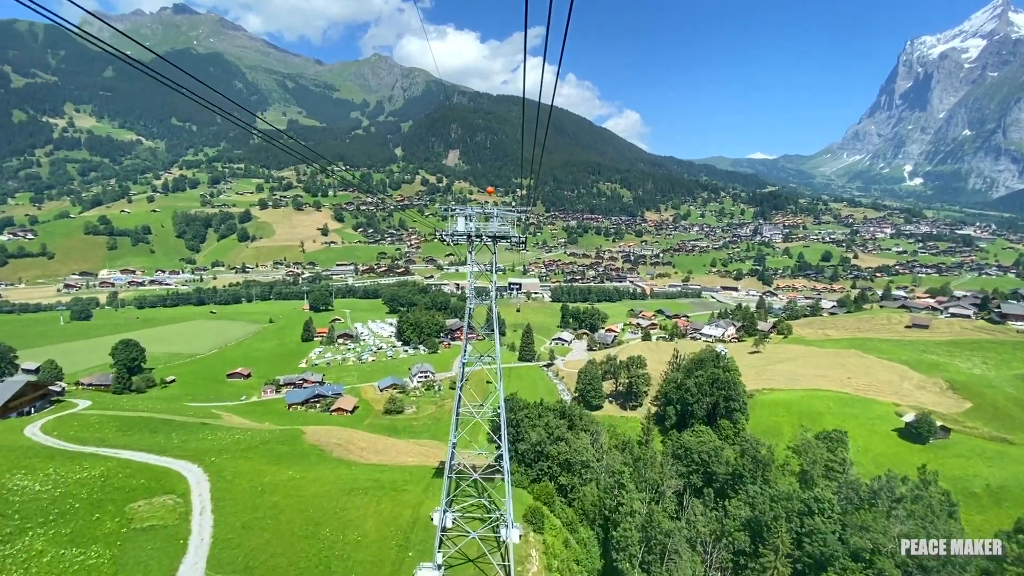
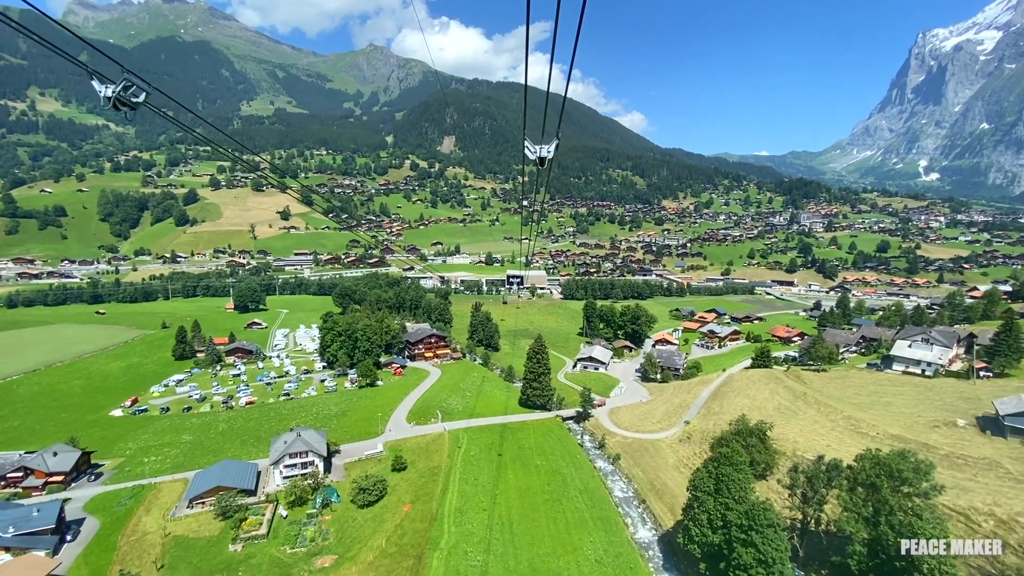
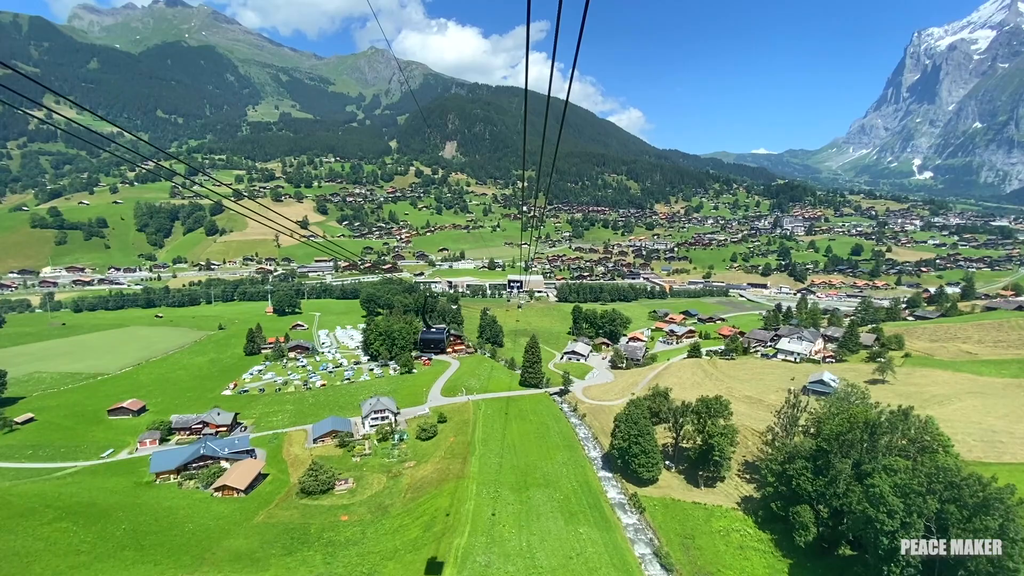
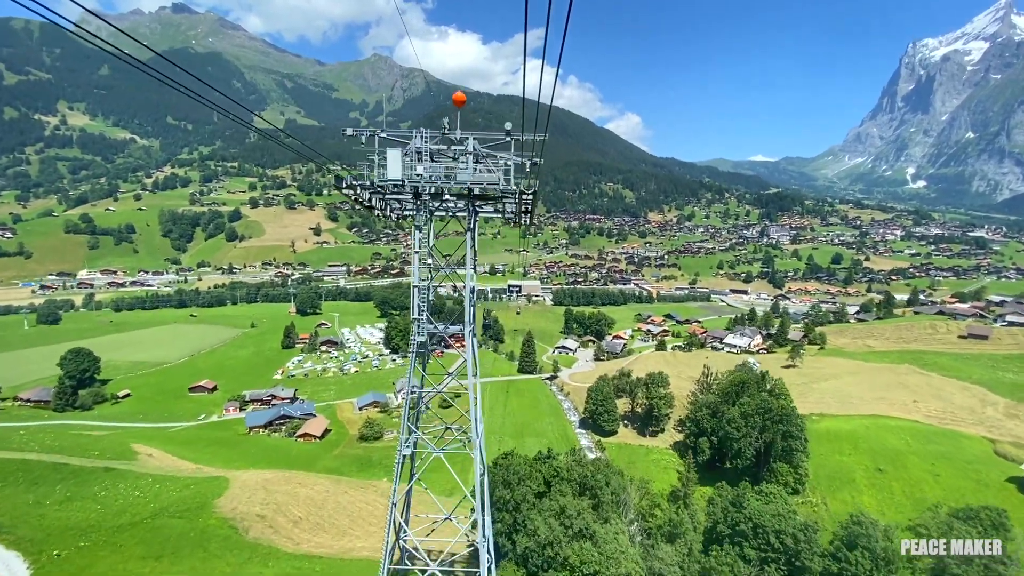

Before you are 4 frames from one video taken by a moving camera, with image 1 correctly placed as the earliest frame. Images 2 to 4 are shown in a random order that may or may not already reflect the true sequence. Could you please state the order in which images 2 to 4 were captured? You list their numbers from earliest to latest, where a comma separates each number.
4, 3, 2
